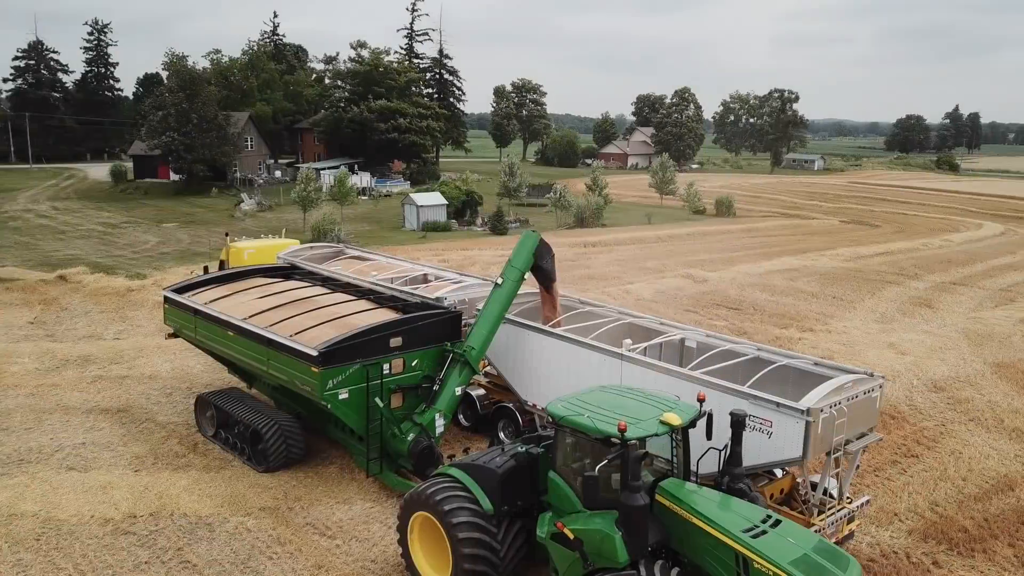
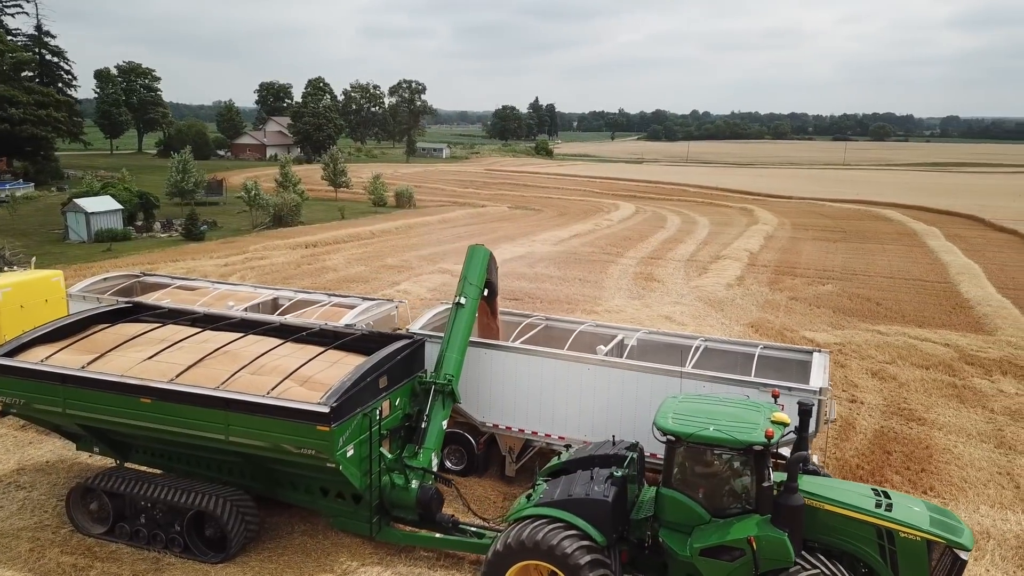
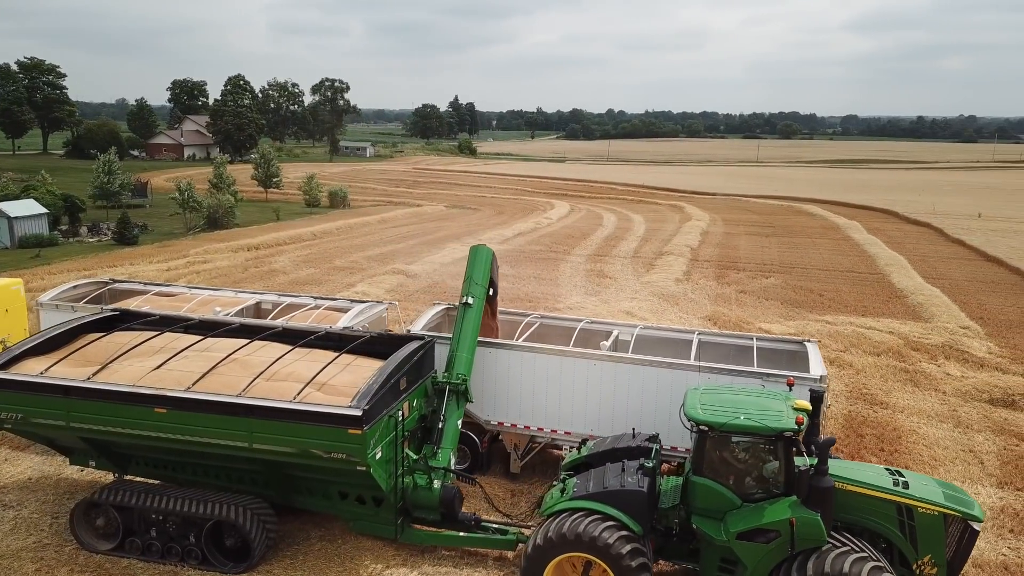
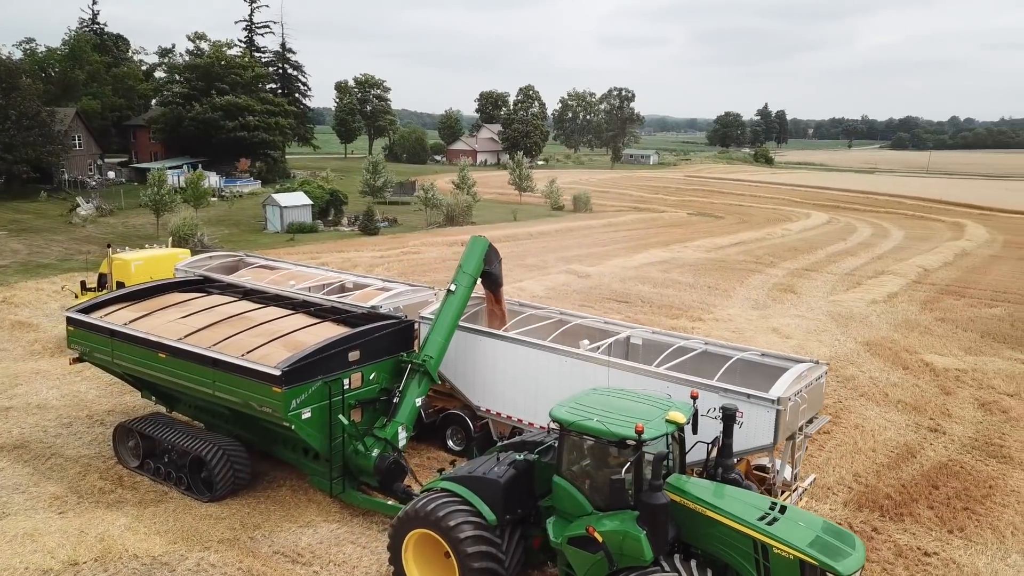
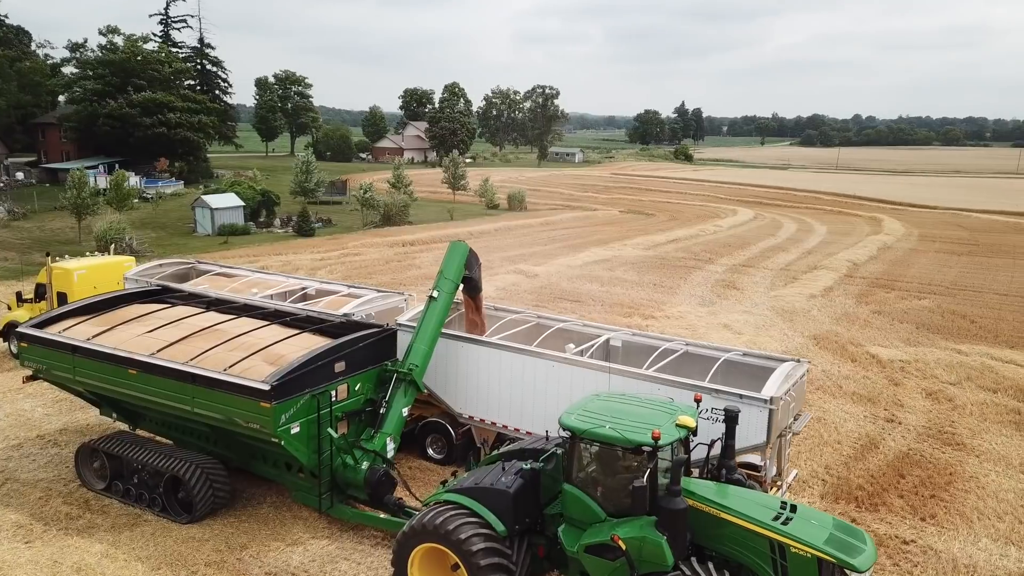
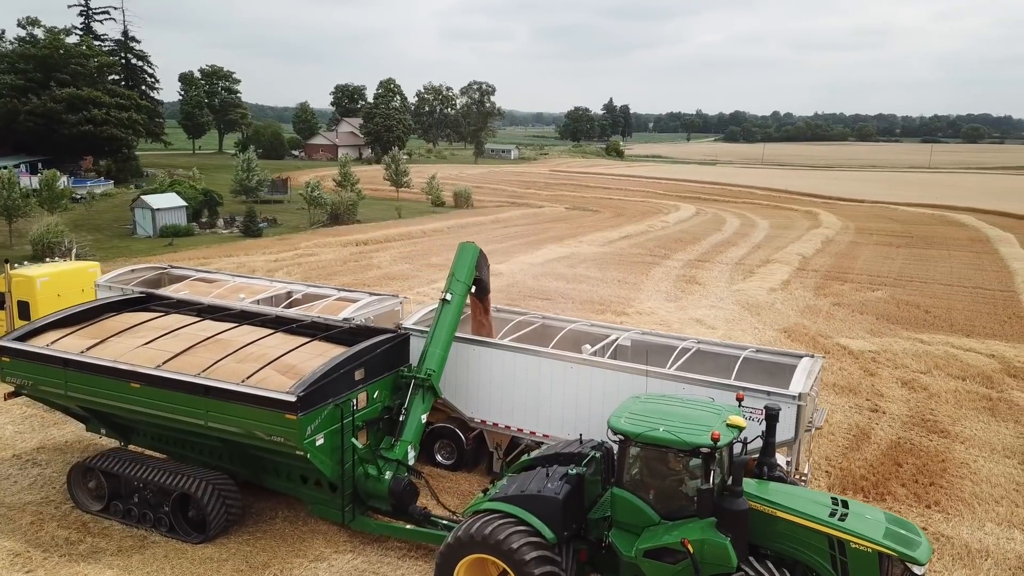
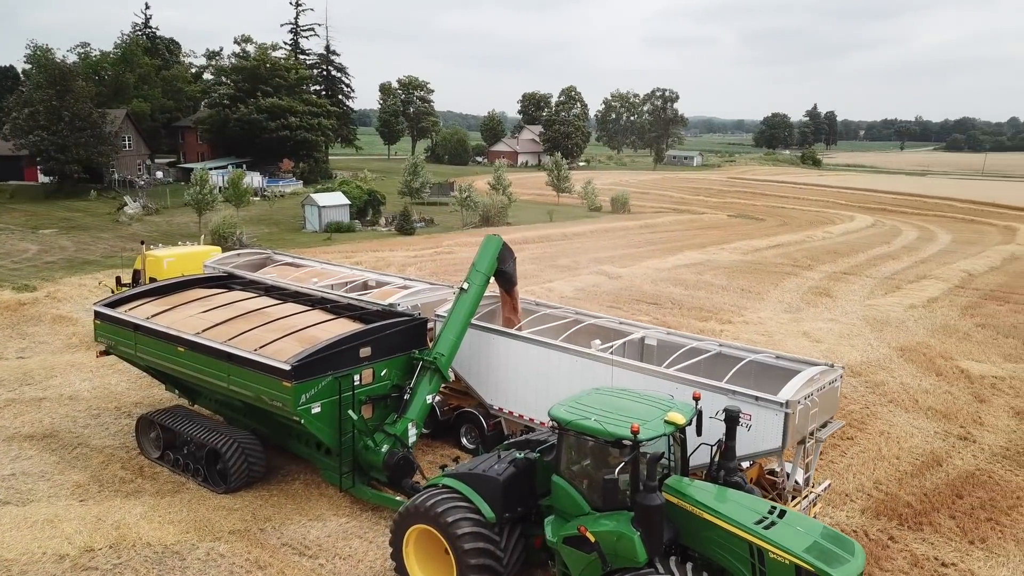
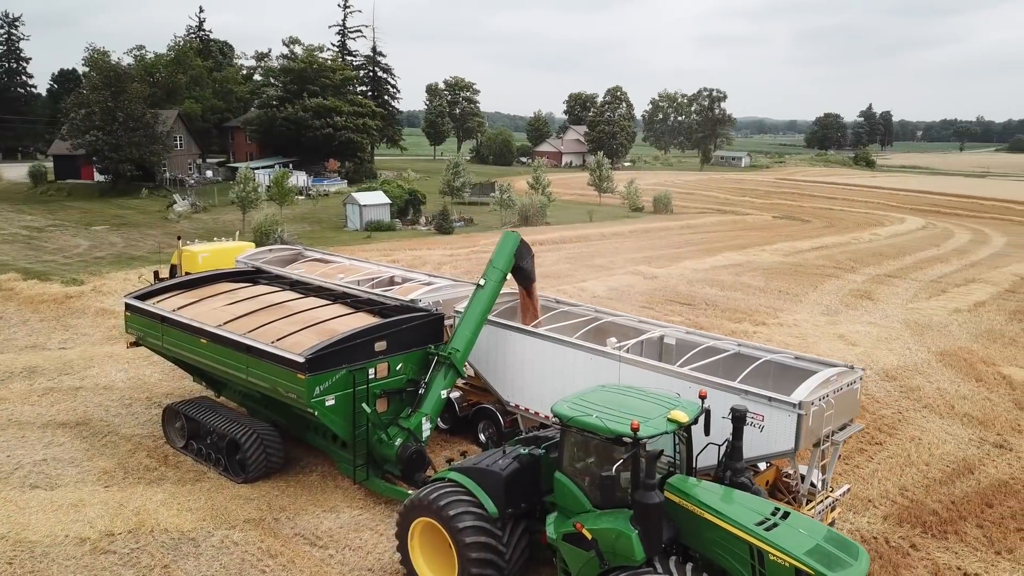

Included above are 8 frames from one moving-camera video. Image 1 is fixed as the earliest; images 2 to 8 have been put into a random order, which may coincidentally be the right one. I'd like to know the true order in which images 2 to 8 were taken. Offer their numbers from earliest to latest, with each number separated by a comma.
8, 7, 4, 5, 6, 2, 3
